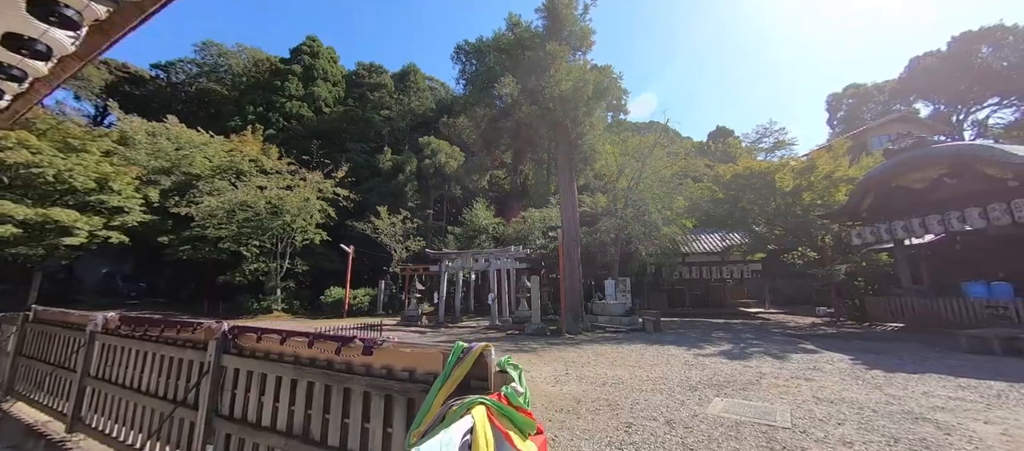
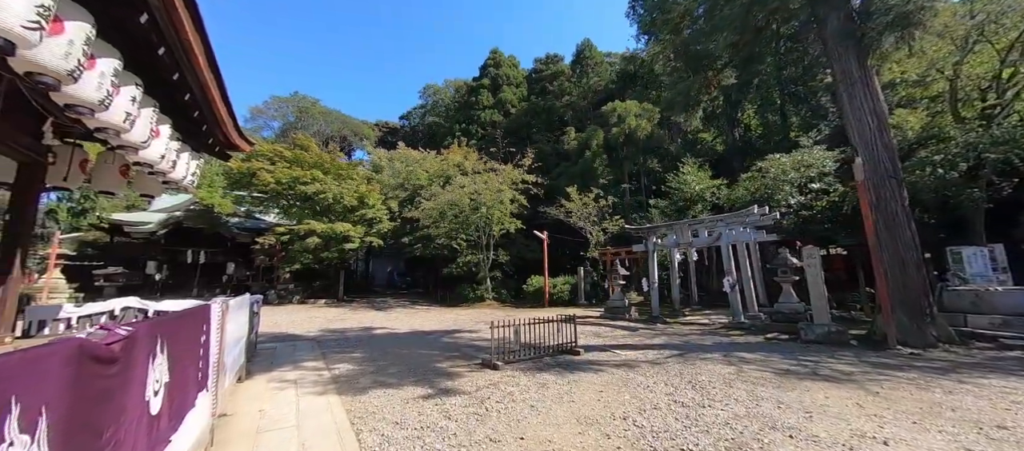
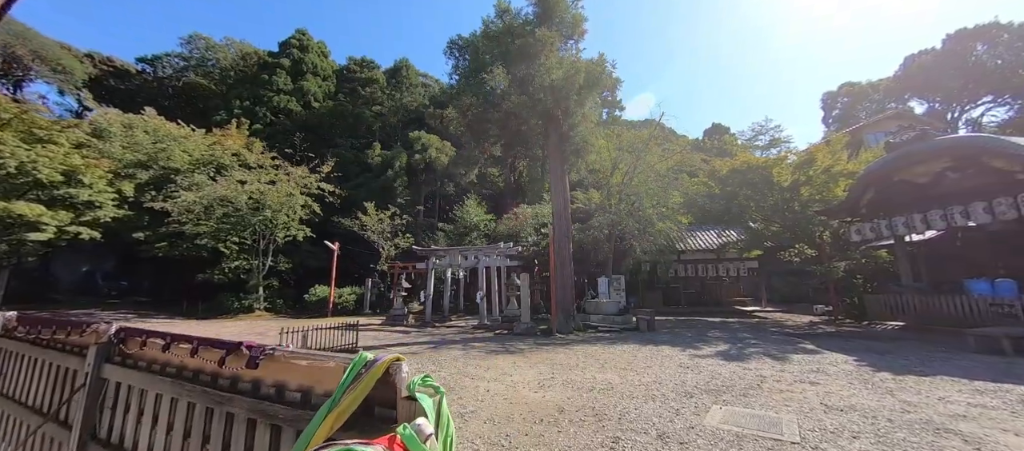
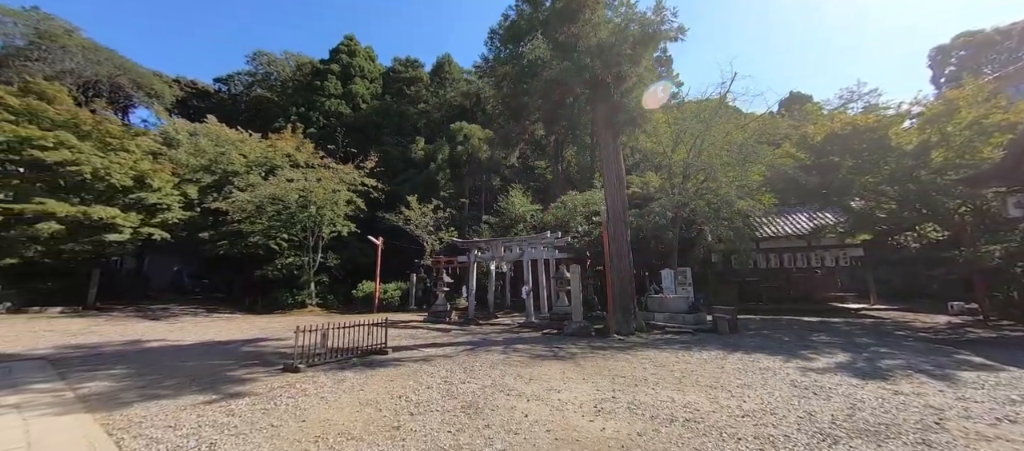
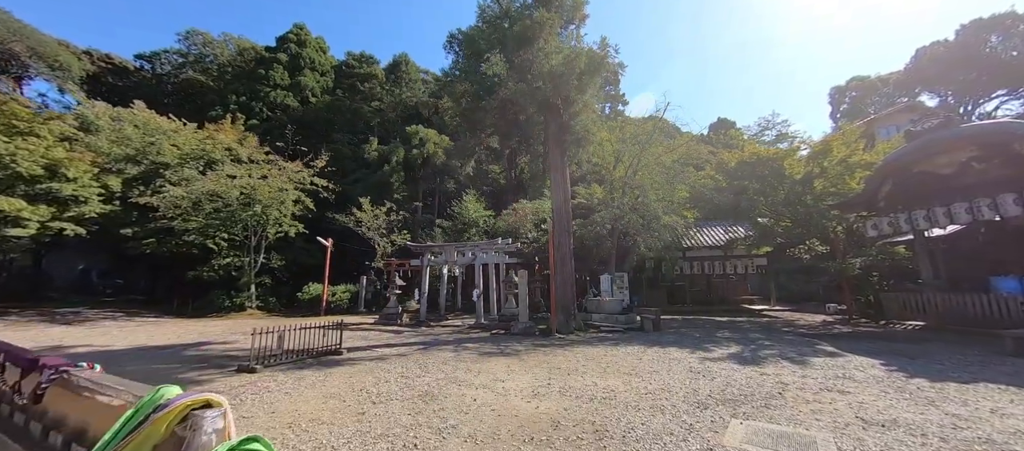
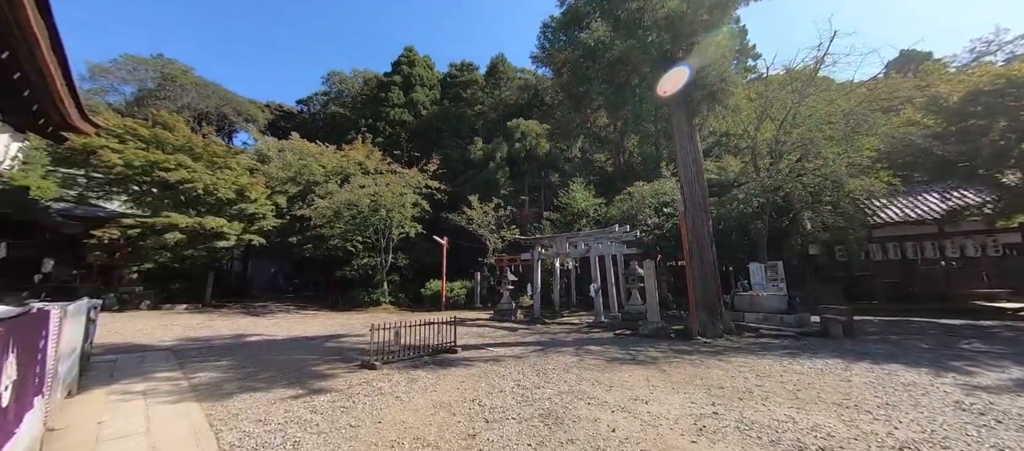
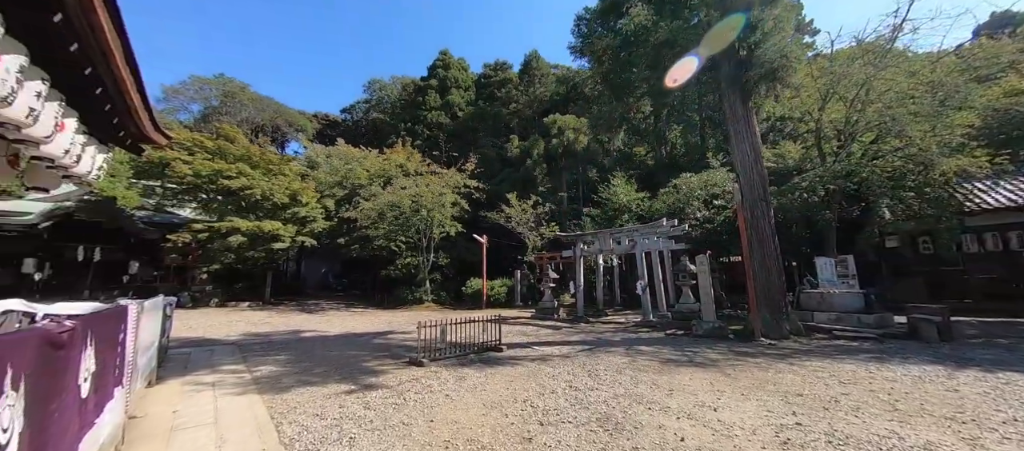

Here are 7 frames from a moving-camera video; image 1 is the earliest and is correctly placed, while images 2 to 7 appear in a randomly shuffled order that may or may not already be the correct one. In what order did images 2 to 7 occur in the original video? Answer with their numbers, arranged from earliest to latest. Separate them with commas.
3, 5, 4, 6, 7, 2
